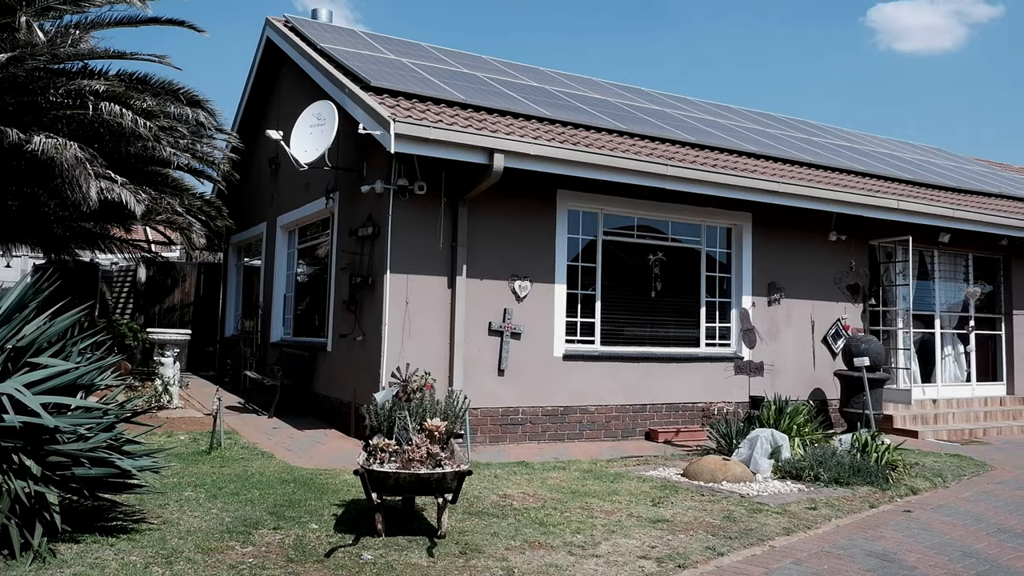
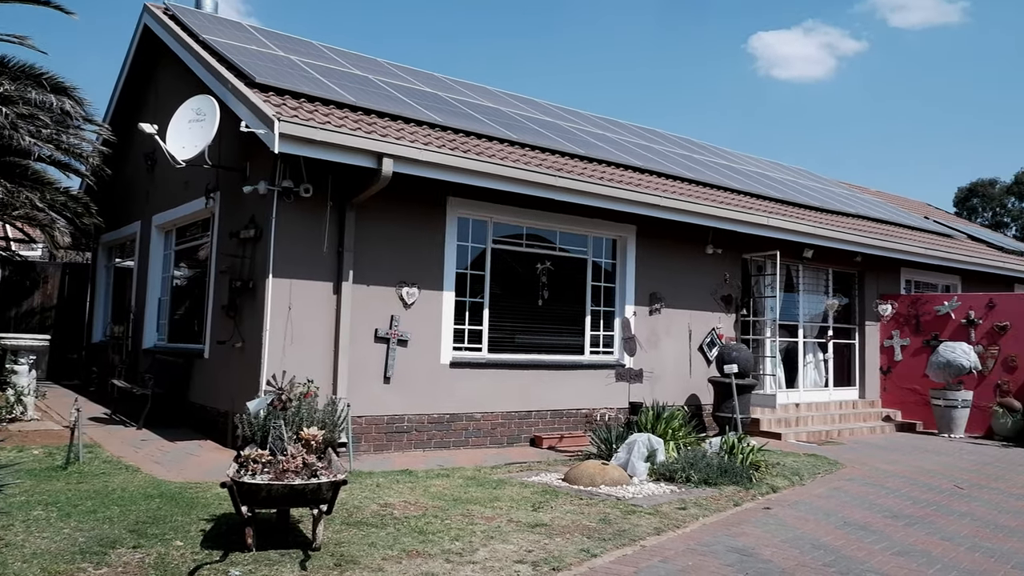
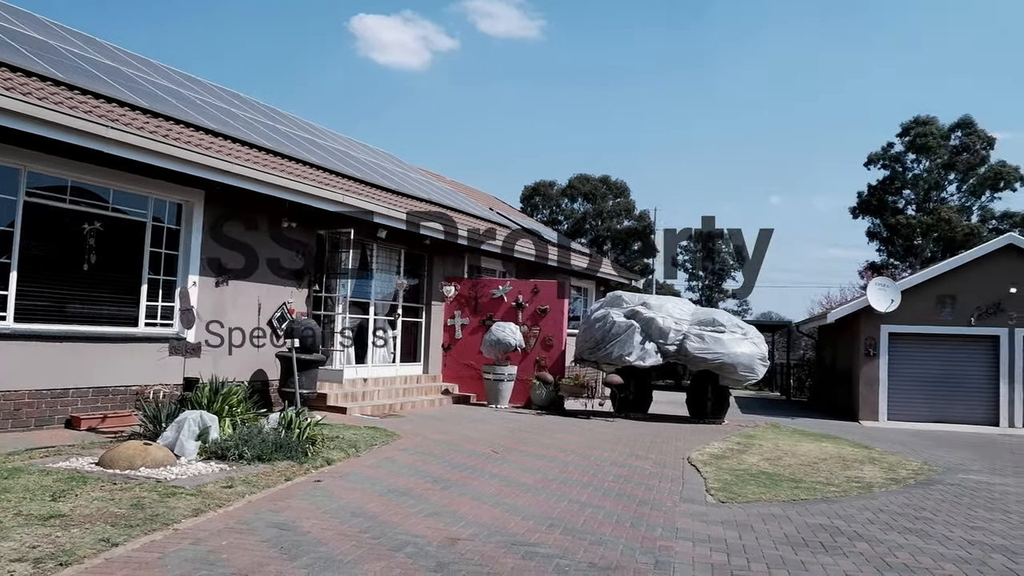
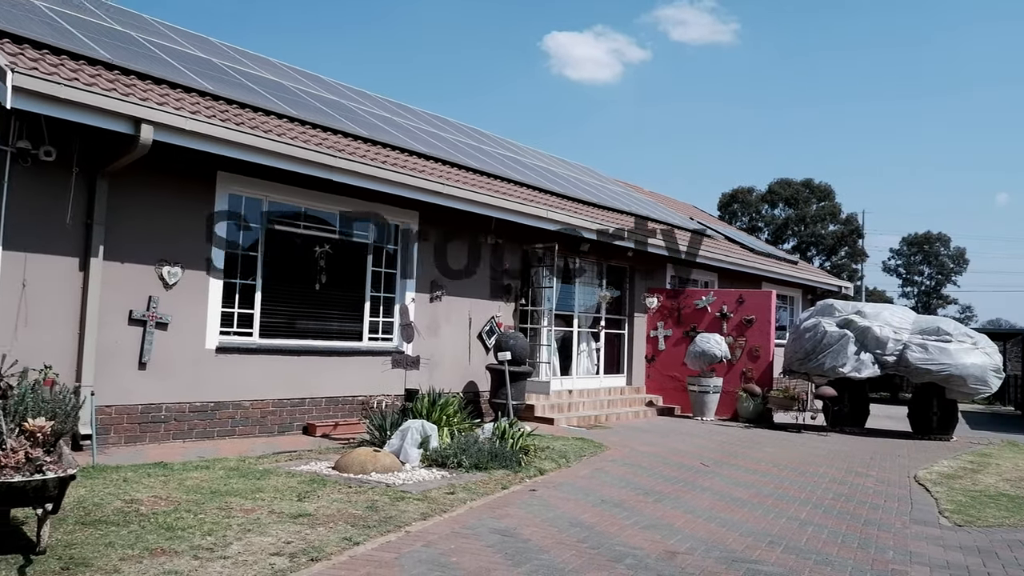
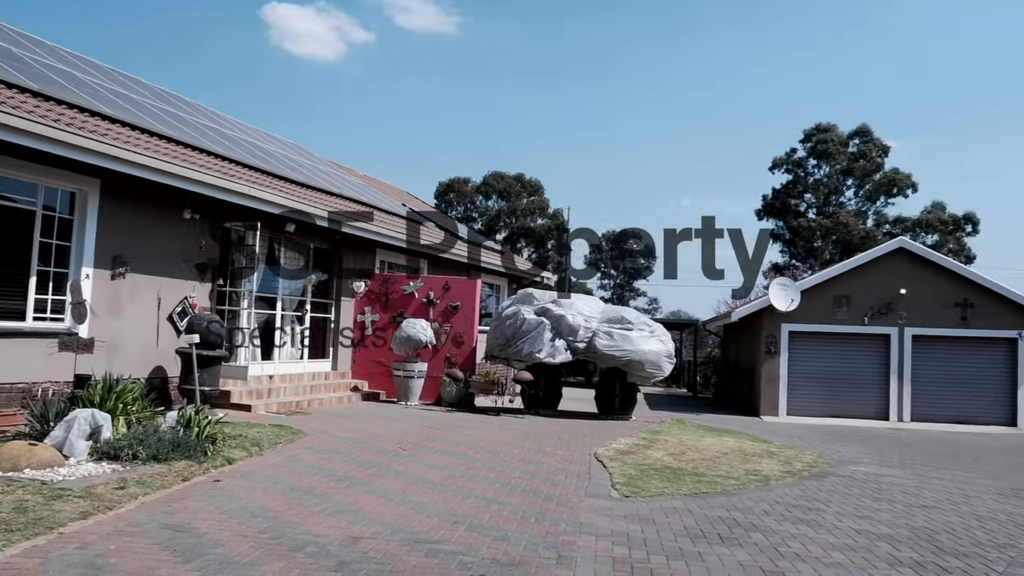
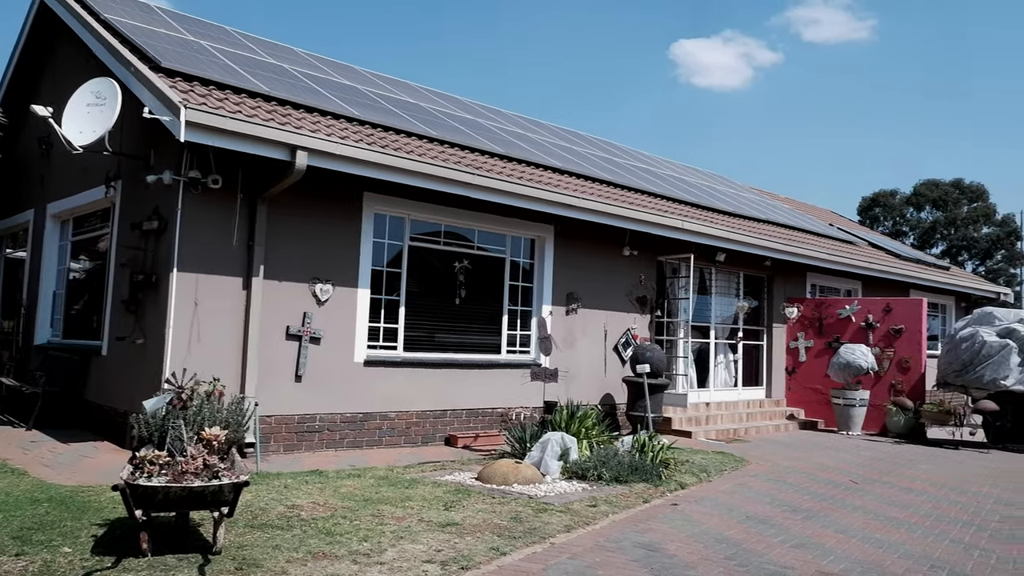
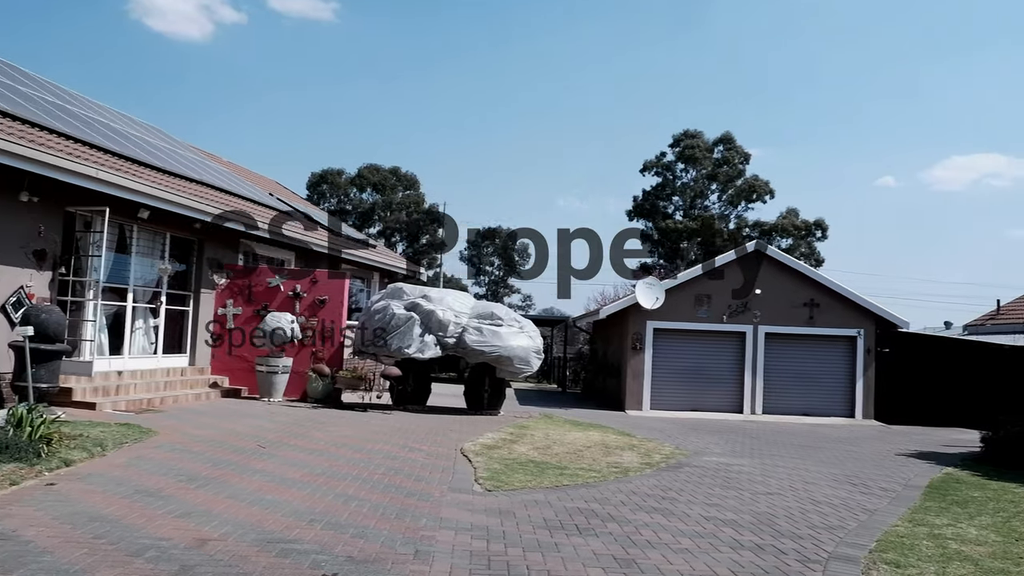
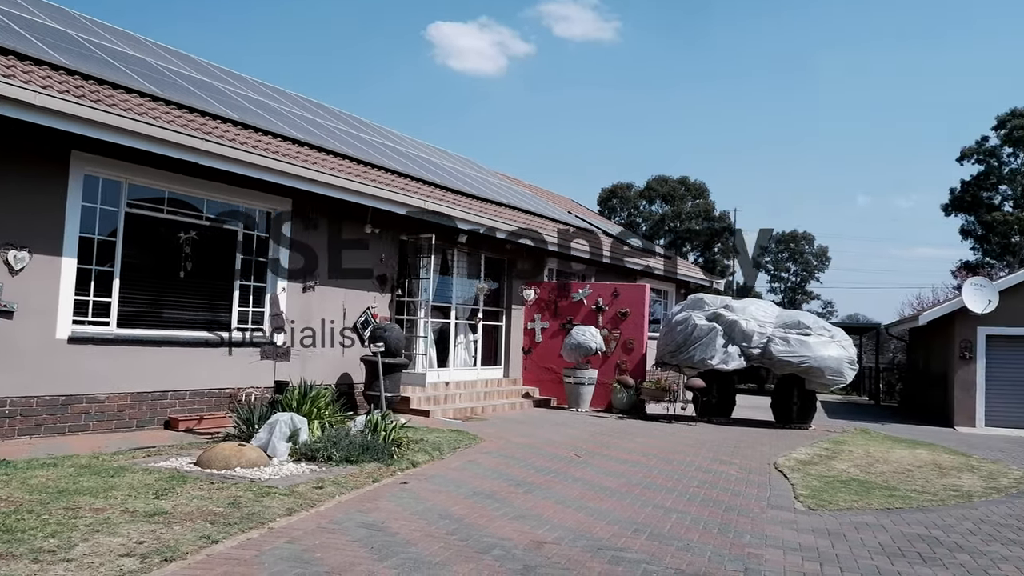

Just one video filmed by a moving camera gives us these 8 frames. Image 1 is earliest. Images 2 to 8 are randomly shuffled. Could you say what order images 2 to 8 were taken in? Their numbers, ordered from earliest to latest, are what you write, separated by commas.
2, 6, 4, 8, 3, 5, 7
